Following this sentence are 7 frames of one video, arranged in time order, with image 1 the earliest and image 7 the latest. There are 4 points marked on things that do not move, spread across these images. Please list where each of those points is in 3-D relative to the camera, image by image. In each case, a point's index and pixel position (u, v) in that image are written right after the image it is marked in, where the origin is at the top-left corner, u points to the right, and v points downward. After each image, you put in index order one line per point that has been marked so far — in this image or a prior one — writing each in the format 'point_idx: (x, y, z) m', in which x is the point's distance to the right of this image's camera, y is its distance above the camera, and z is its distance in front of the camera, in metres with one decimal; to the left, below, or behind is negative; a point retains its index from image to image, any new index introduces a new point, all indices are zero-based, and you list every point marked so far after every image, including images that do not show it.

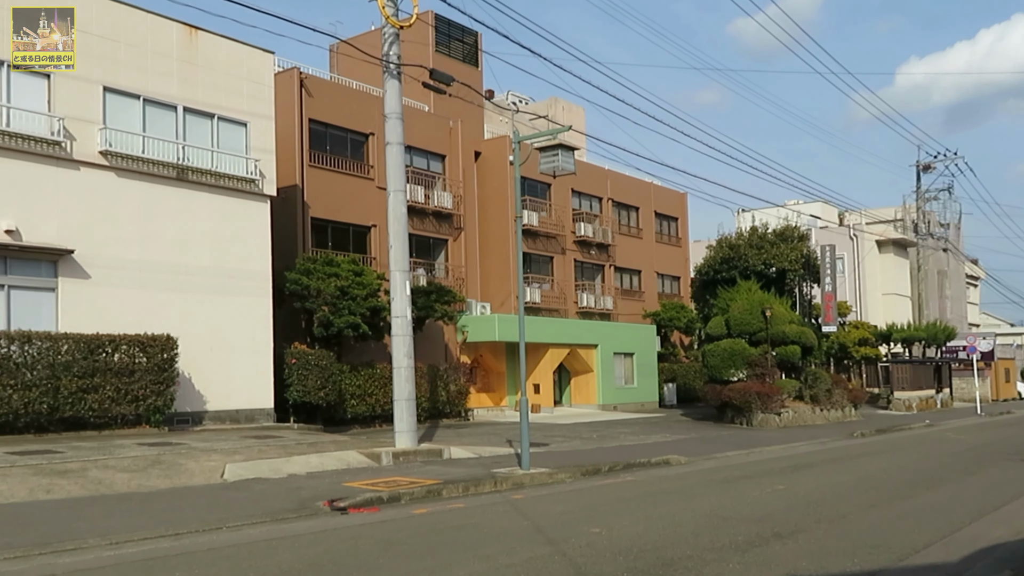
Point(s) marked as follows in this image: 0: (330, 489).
0: (-2.4, -2.7, +11.6) m
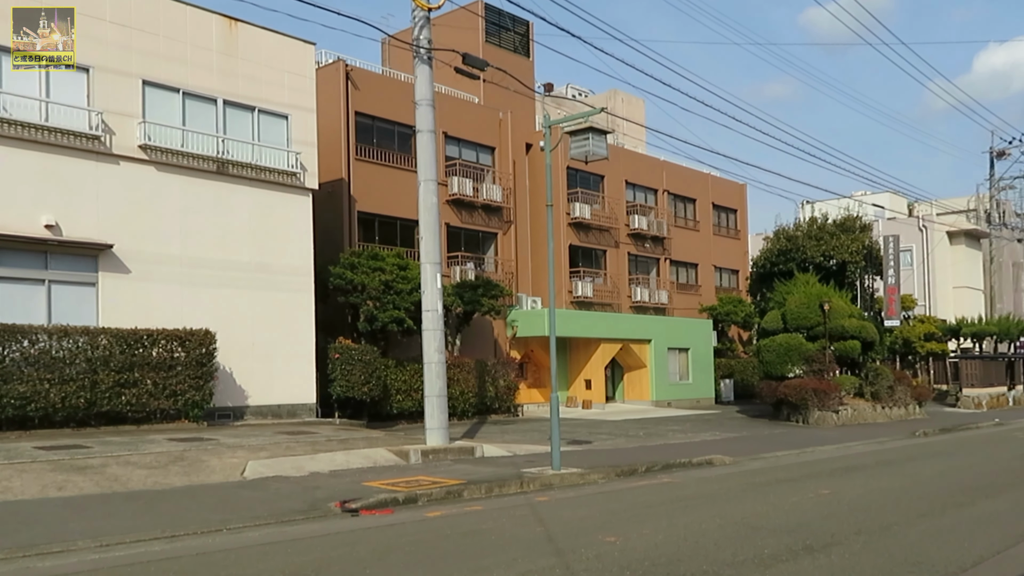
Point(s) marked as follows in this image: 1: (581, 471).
0: (-2.1, -2.6, +11.3) m
1: (+1.1, -2.8, +13.5) m
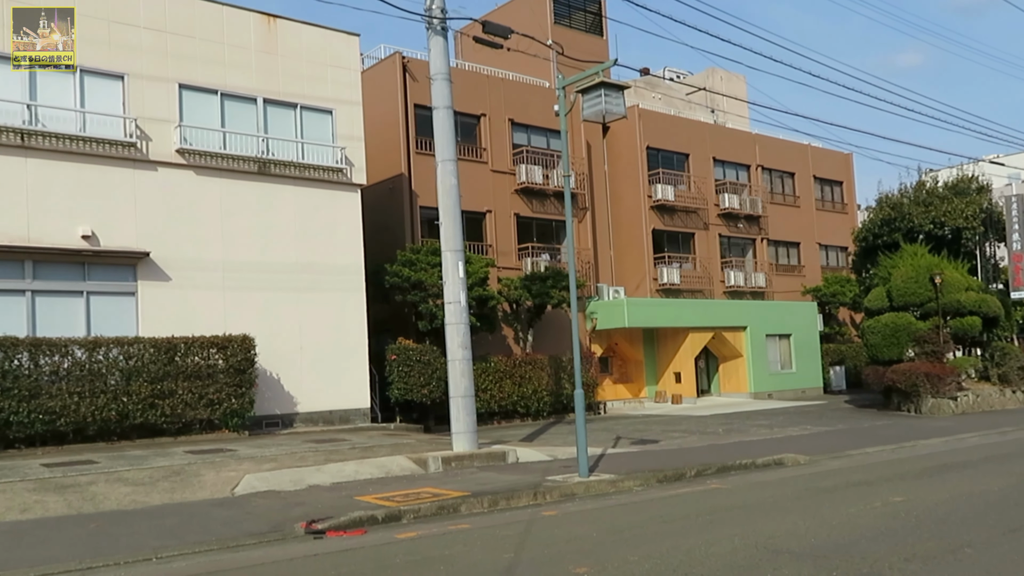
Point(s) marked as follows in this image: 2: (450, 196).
0: (-2.1, -2.5, +10.1) m
1: (+1.4, -2.6, +11.9) m
2: (-1.0, +1.5, +14.5) m
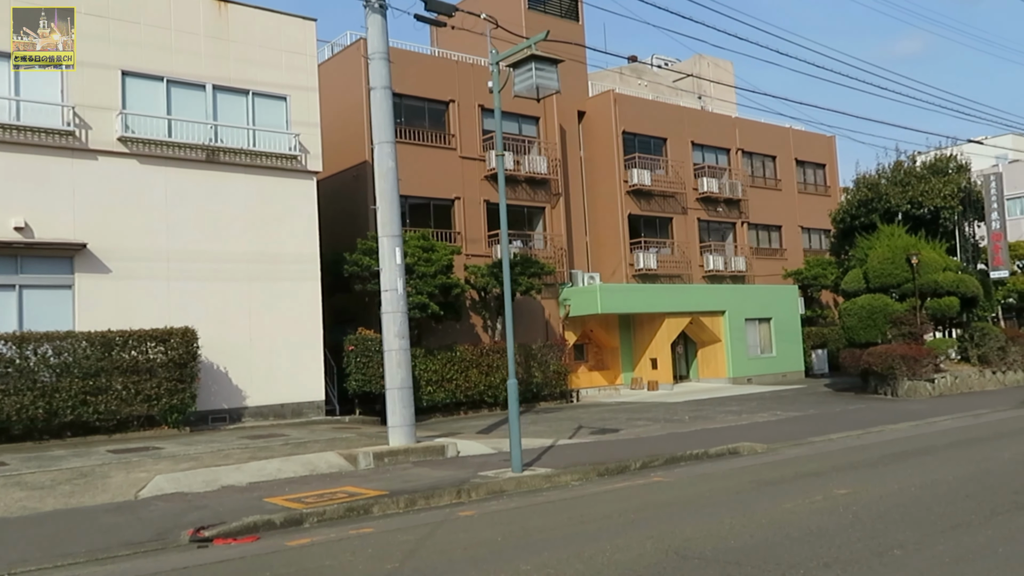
0: (-3.0, -2.4, +9.4) m
1: (+0.5, -2.3, +11.2) m
2: (-2.0, +1.7, +13.7) m
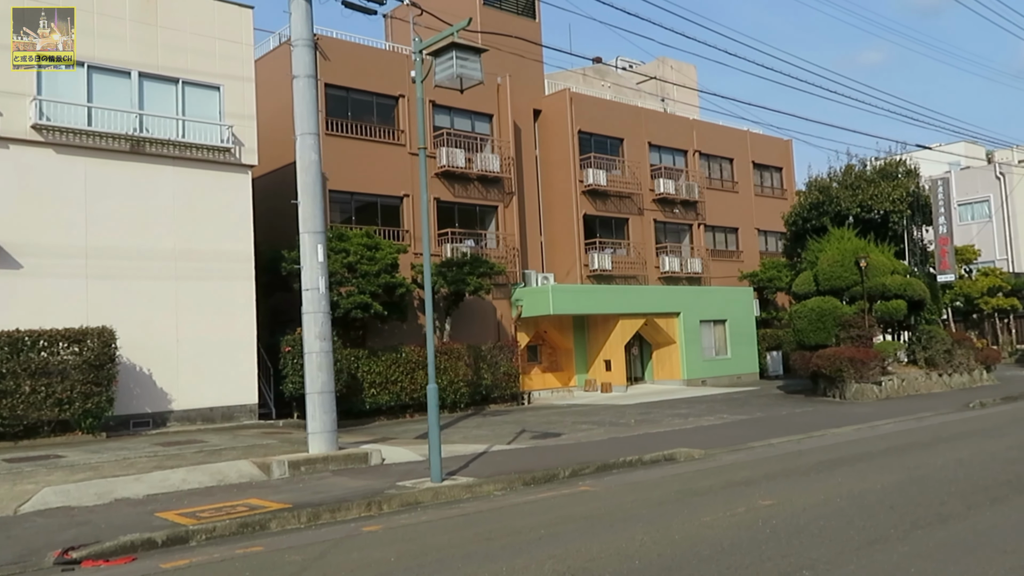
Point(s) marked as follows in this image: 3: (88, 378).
0: (-3.8, -2.3, +8.6) m
1: (-0.5, -2.3, +10.5) m
2: (-3.0, +1.7, +13.0) m
3: (-7.8, -1.7, +16.2) m
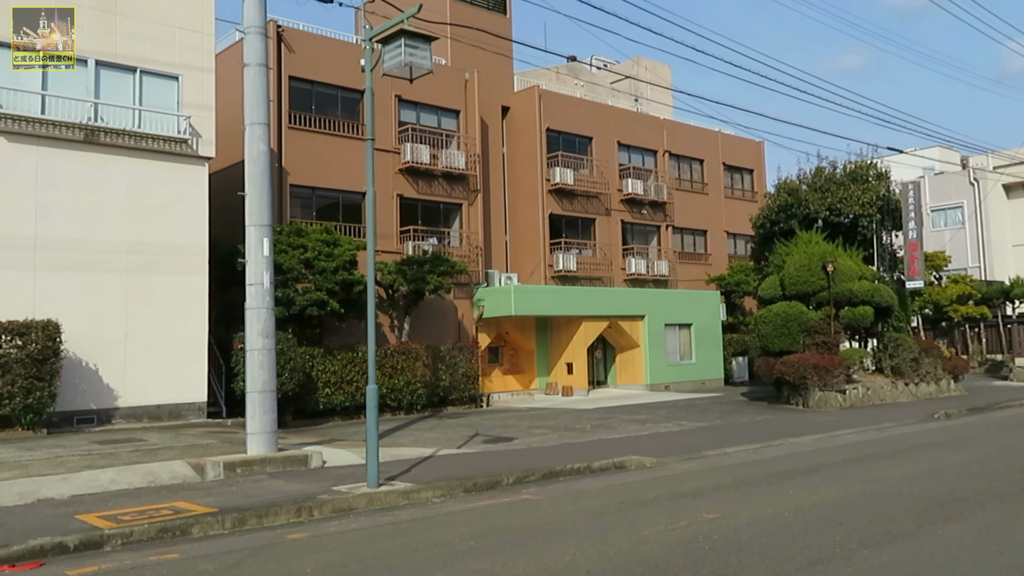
0: (-4.5, -2.3, +8.2) m
1: (-1.2, -2.3, +10.2) m
2: (-3.7, +1.8, +12.7) m
3: (-8.7, -1.5, +15.7) m
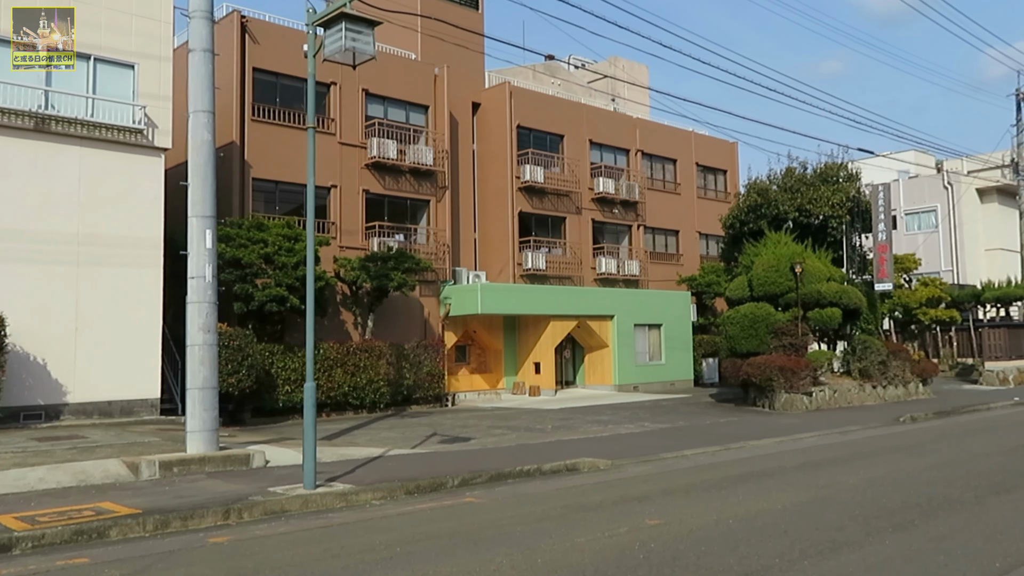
0: (-5.1, -2.2, +7.8) m
1: (-1.8, -2.3, +9.9) m
2: (-4.3, +1.9, +12.3) m
3: (-9.5, -1.4, +15.2) m
